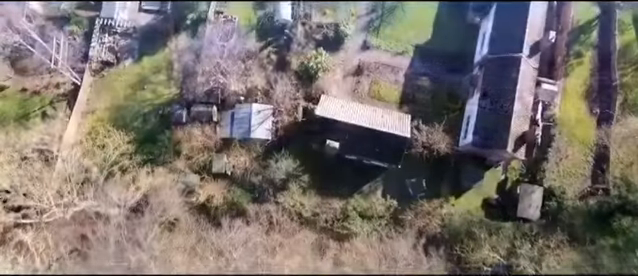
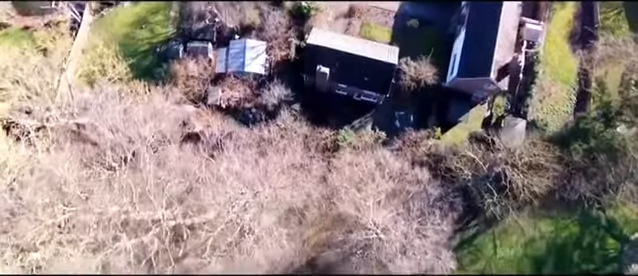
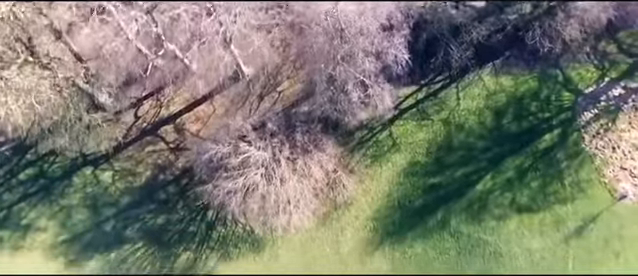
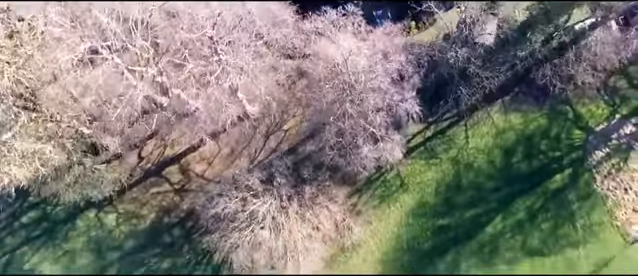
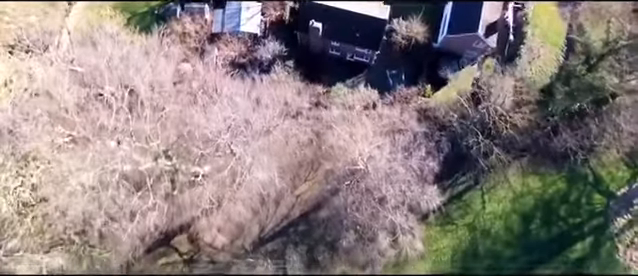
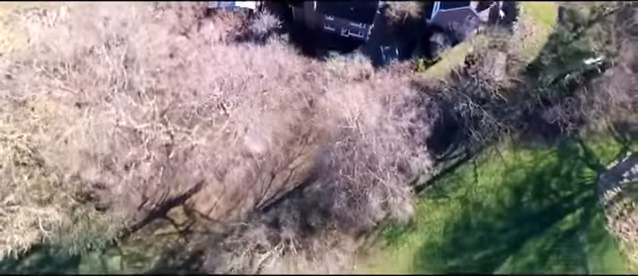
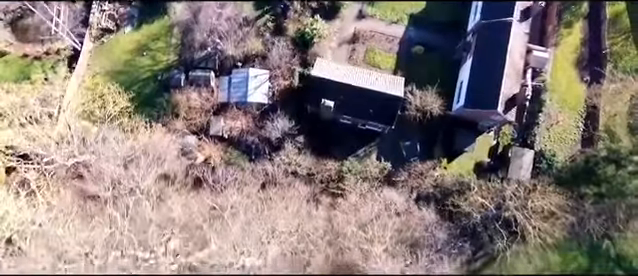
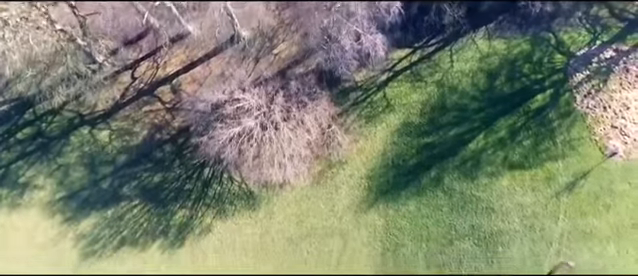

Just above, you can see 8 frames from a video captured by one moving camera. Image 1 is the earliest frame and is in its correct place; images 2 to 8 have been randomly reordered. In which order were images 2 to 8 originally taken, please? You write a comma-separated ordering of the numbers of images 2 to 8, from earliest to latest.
7, 2, 5, 6, 4, 3, 8
